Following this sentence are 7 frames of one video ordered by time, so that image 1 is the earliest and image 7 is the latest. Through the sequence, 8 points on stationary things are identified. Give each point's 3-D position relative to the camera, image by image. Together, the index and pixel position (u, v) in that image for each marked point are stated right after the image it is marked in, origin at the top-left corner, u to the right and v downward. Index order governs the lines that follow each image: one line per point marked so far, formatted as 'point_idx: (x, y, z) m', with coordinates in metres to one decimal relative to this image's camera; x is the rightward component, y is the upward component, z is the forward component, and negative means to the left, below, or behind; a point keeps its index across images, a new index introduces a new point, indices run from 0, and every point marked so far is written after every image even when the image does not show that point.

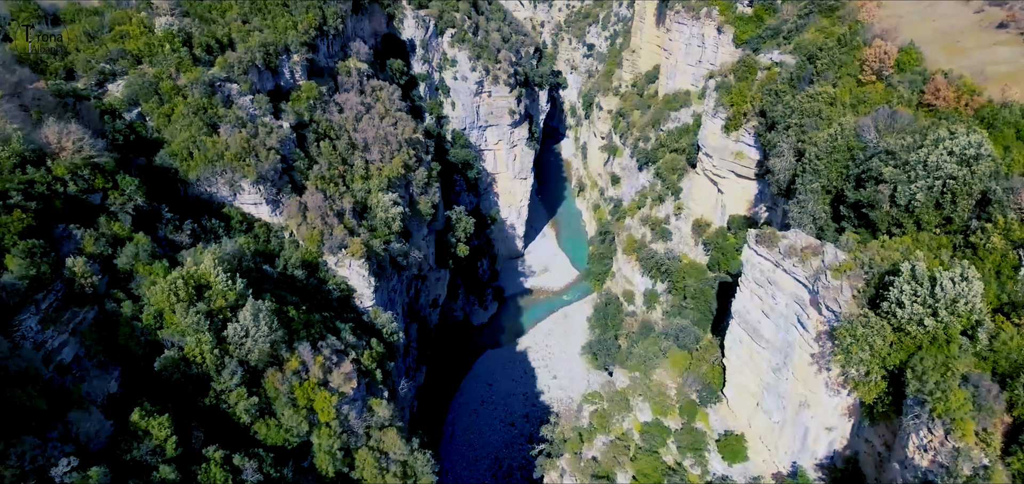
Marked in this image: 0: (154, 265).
0: (-8.3, -0.5, +19.3) m
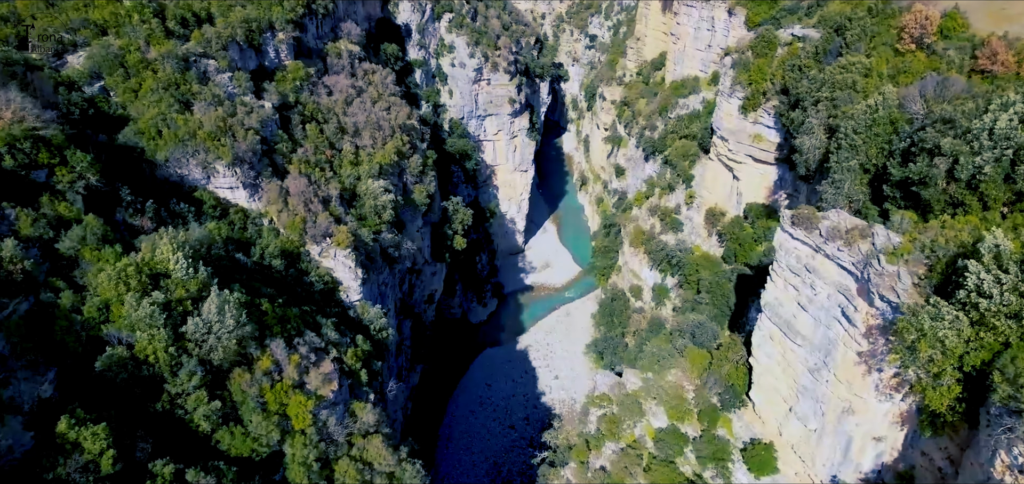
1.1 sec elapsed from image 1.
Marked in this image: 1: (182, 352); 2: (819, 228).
0: (-8.3, -0.2, +16.9) m
1: (-6.5, -2.2, +16.4) m
2: (+6.1, +0.3, +16.3) m
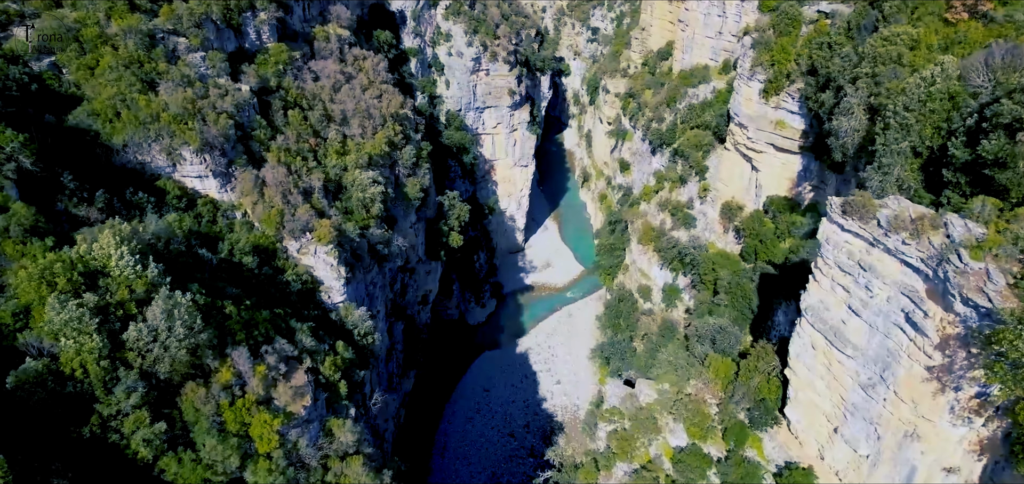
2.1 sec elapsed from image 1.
0: (-8.3, 0.0, +14.3) m
1: (-6.5, -2.0, +13.8) m
2: (+6.0, +0.4, +13.8) m
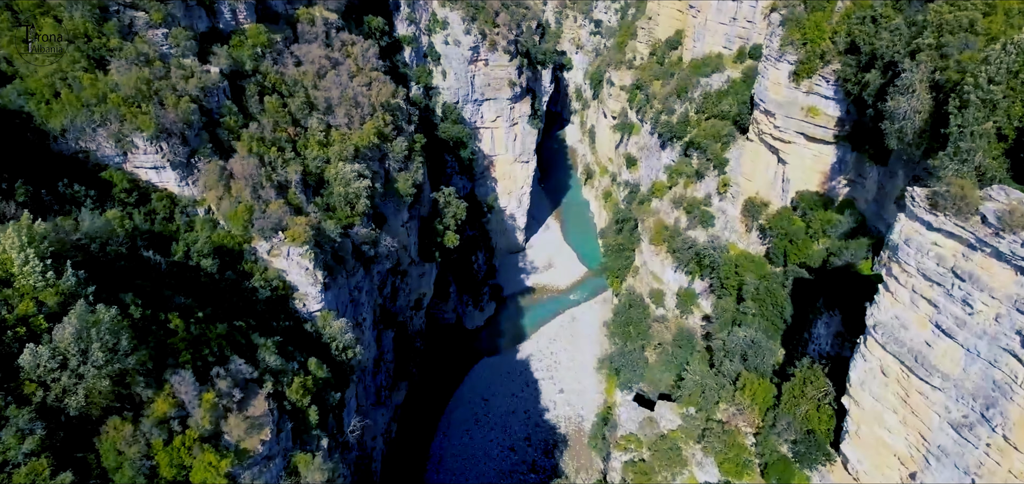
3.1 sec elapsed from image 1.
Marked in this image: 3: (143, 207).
0: (-8.3, -0.1, +11.4) m
1: (-6.5, -2.1, +10.9) m
2: (+6.1, +0.4, +10.8) m
3: (-8.7, +0.8, +19.6) m
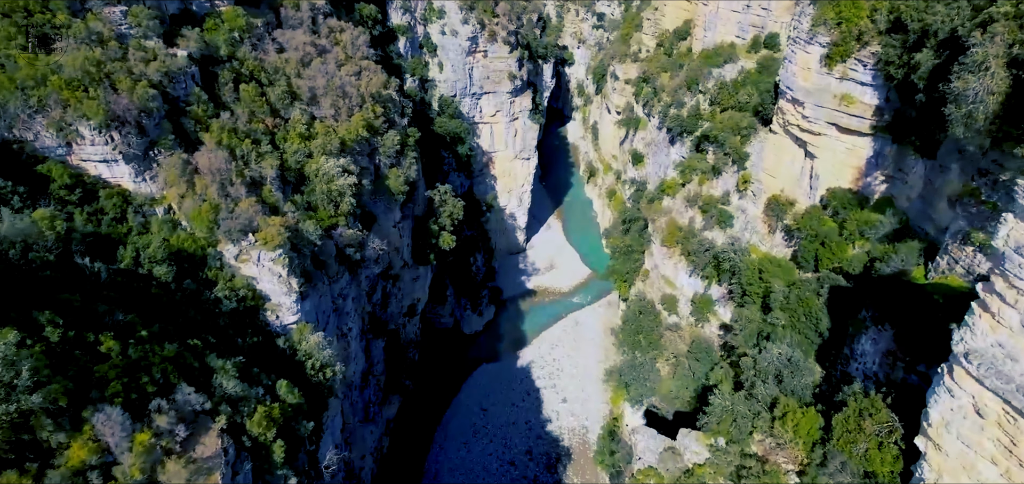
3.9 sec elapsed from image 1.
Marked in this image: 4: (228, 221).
0: (-8.3, -0.1, +8.9) m
1: (-6.5, -2.1, +8.4) m
2: (+6.1, +0.3, +8.4) m
3: (-8.7, +0.7, +17.1) m
4: (-6.1, +0.4, +17.8) m
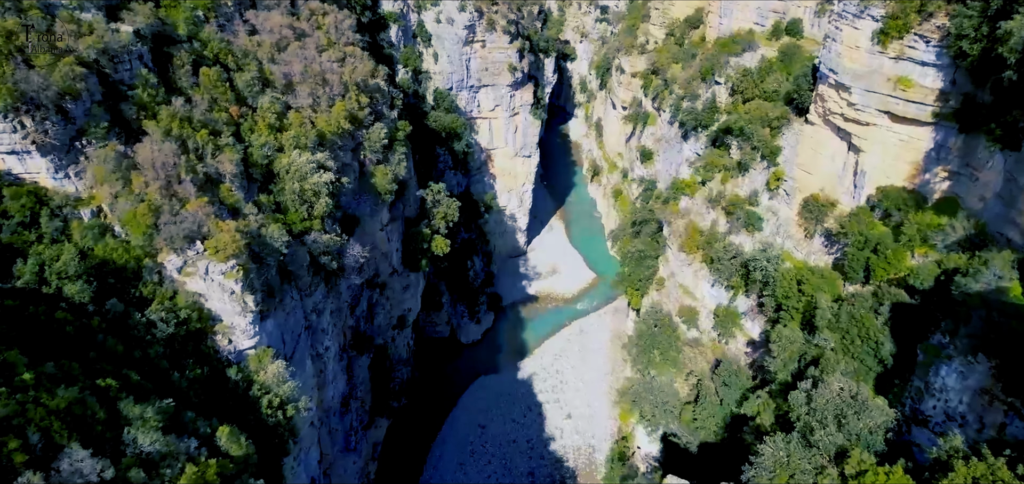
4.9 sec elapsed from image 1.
0: (-8.3, -0.3, +5.7) m
1: (-6.5, -2.3, +5.2) m
2: (+6.1, +0.1, +5.2) m
3: (-8.7, +0.6, +13.9) m
4: (-6.1, +0.3, +14.6) m
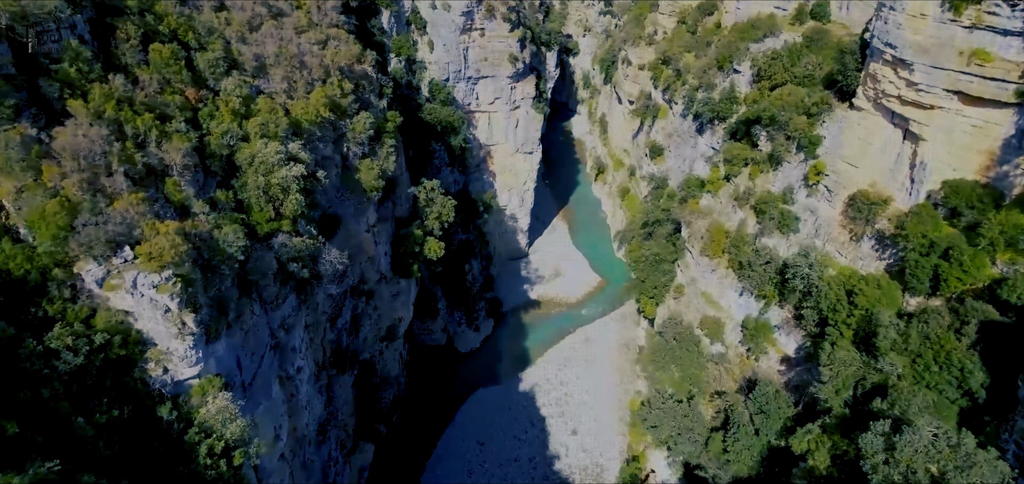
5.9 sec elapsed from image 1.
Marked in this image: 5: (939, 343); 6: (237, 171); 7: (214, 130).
0: (-8.2, -0.4, +2.7) m
1: (-6.5, -2.4, +2.2) m
2: (+6.1, +0.1, +2.1) m
3: (-8.6, +0.5, +10.9) m
4: (-6.0, +0.2, +11.5) m
5: (+7.2, -1.7, +14.0) m
6: (-5.9, +1.5, +17.5) m
7: (-6.3, +2.4, +17.5) m
